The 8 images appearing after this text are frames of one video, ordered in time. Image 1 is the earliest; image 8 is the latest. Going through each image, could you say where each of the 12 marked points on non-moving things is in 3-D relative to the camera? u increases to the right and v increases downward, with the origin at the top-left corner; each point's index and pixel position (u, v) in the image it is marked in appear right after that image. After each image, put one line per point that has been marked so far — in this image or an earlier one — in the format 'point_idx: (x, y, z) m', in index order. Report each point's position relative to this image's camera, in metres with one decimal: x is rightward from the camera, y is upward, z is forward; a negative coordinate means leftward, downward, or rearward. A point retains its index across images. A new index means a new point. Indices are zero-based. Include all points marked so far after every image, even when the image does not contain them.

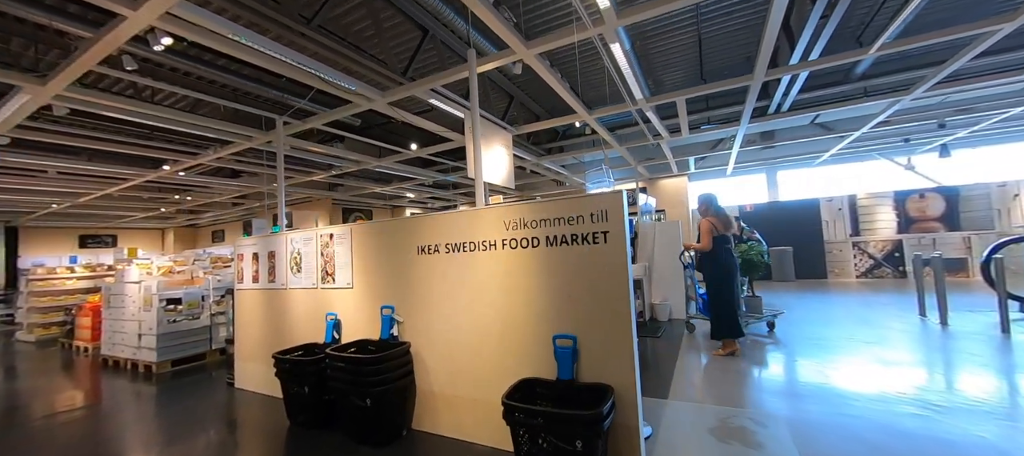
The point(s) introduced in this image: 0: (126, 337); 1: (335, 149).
0: (-4.9, -1.4, +5.1) m
1: (-2.6, +1.2, +5.9) m
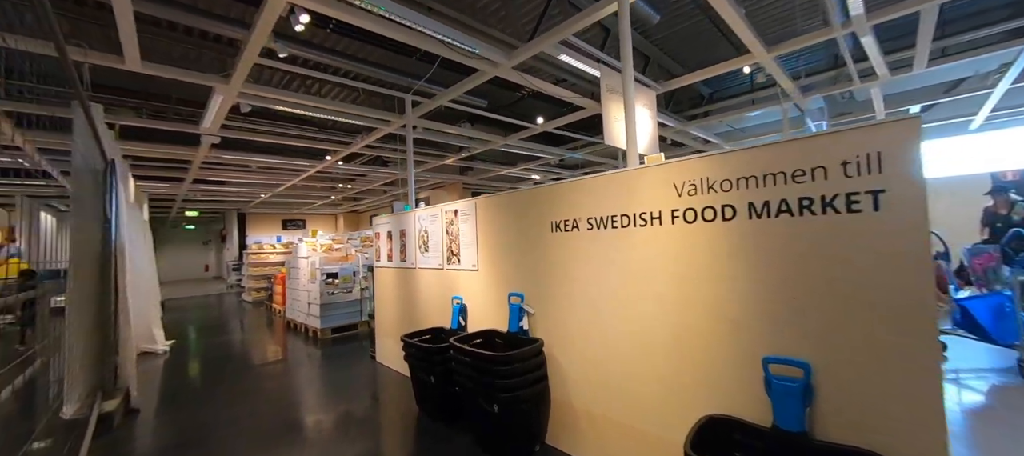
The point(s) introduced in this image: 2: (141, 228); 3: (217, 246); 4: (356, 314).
0: (-3.1, -1.1, +5.8) m
1: (-0.7, +1.5, +5.9) m
2: (-5.5, +0.1, +6.0) m
3: (-13.9, -0.9, +18.9) m
4: (-2.2, -1.2, +5.5) m
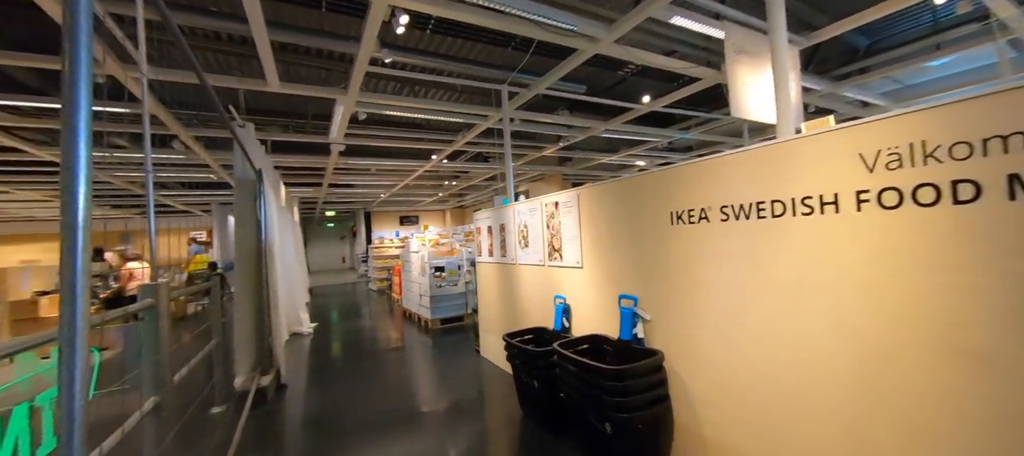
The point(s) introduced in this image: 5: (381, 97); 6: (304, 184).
0: (-1.6, -1.1, +6.2) m
1: (+0.7, +1.6, +5.6) m
2: (-3.9, +0.1, +7.0) m
3: (-8.8, -0.8, +21.5) m
4: (-0.7, -1.2, +5.7) m
5: (-1.6, +1.6, +4.8) m
6: (-5.1, +1.1, +9.7) m
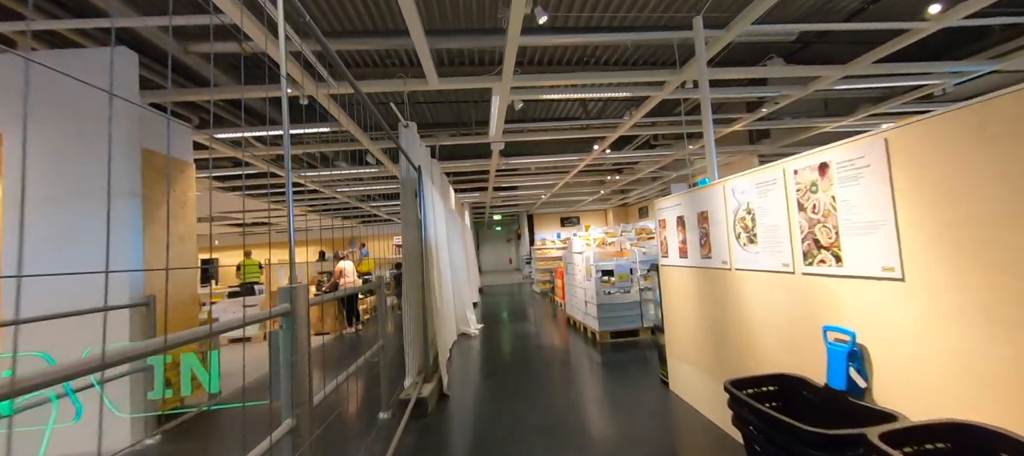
0: (+0.9, -1.0, +5.6) m
1: (+2.7, +1.6, +4.1) m
2: (-1.0, +0.1, +7.2) m
3: (+0.2, -0.9, +22.5) m
4: (+1.5, -1.1, +4.7) m
5: (+0.3, +1.6, +4.3) m
6: (-1.0, +1.0, +10.1) m
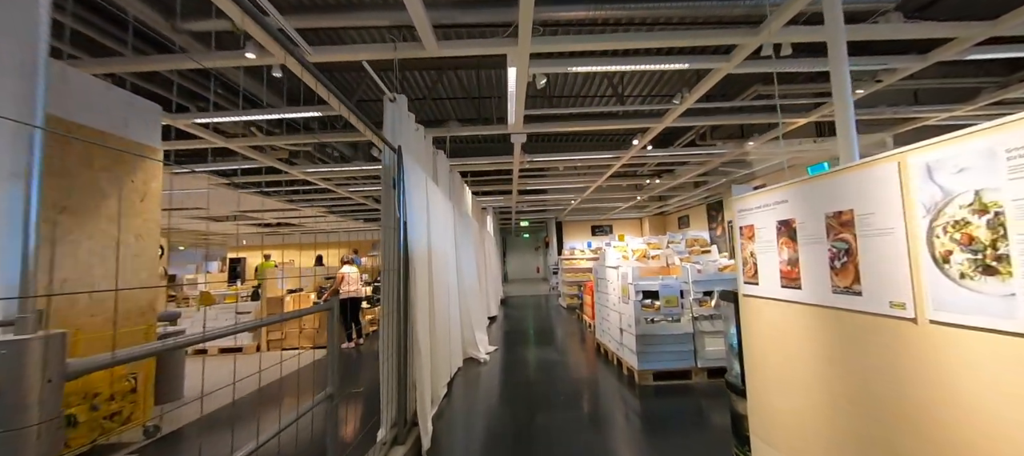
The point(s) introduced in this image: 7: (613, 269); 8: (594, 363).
0: (+1.1, -1.1, +4.5) m
1: (+2.9, +1.5, +3.0) m
2: (-0.6, 0.0, +6.3) m
3: (+1.7, -1.3, +21.4) m
4: (+1.6, -1.2, +3.6) m
5: (+0.4, +1.6, +3.4) m
6: (-0.4, +0.9, +9.3) m
7: (+1.1, -0.4, +4.3) m
8: (+1.0, -1.7, +4.9) m
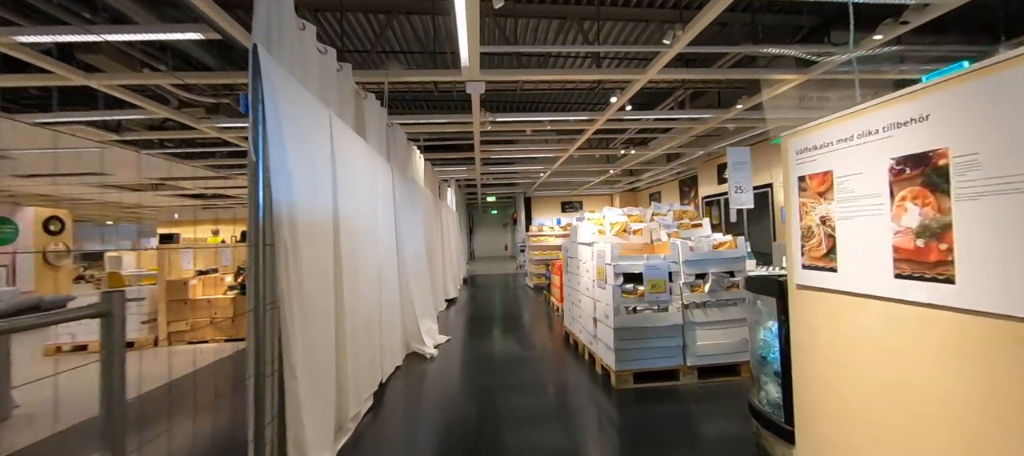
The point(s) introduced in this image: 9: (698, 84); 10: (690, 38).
0: (+0.7, -0.8, +3.8) m
1: (+2.5, +1.7, +2.3) m
2: (-1.2, +0.4, +5.4) m
3: (0.0, -0.1, +20.7) m
4: (+1.2, -1.0, +3.0) m
5: (+0.1, +1.8, +2.5) m
6: (-1.2, +1.4, +8.3) m
7: (+0.7, -0.2, +3.5) m
8: (+0.5, -1.3, +4.2) m
9: (+2.8, +2.2, +6.0) m
10: (+1.6, +1.7, +3.6) m
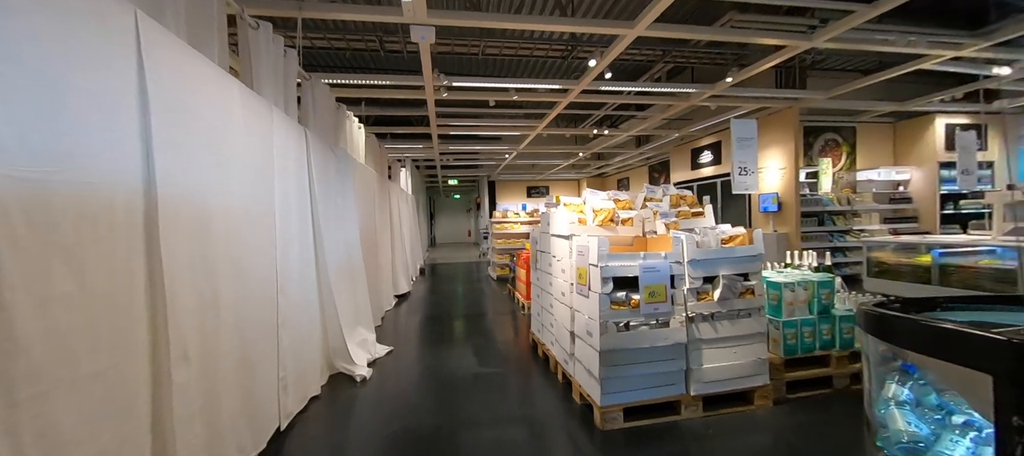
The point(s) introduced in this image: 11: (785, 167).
0: (+0.3, -0.7, +3.1) m
1: (+2.3, +1.8, +1.6) m
2: (-1.6, +0.5, +4.5) m
3: (-1.8, +0.7, +19.8) m
4: (+0.9, -0.9, +2.3) m
5: (-0.1, +1.8, +1.6) m
6: (-1.9, +1.7, +7.3) m
7: (+0.4, -0.1, +2.8) m
8: (+0.1, -1.2, +3.5) m
9: (+2.3, +2.3, +5.3) m
10: (+1.3, +1.8, +2.9) m
11: (+4.5, +1.0, +6.6) m
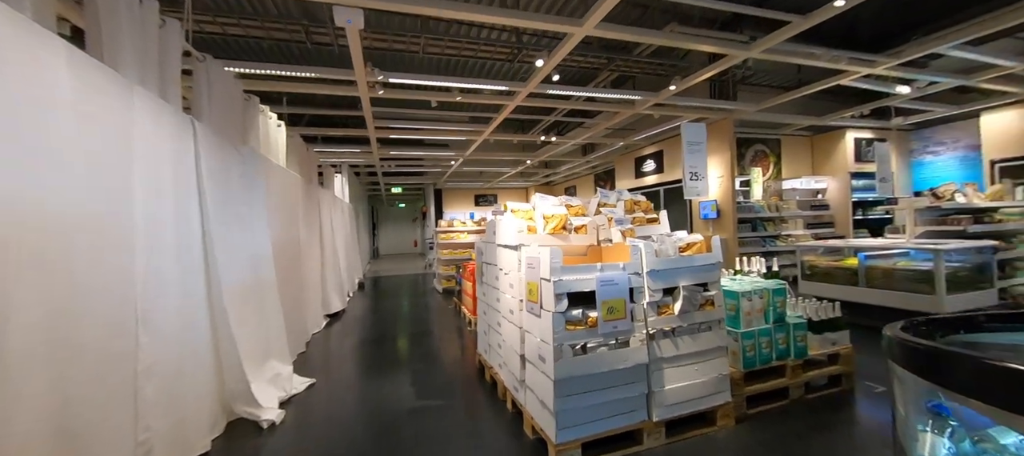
0: (-0.1, -0.8, +2.8) m
1: (+2.1, +1.7, +1.7) m
2: (-2.2, +0.4, +3.9) m
3: (-4.4, +0.2, +19.1) m
4: (+0.6, -0.9, +2.1) m
5: (-0.3, +1.8, +1.3) m
6: (-2.9, +1.5, +6.7) m
7: (0.0, -0.1, +2.5) m
8: (-0.3, -1.3, +3.1) m
9: (+1.5, +2.2, +5.3) m
10: (+0.9, +1.8, +2.8) m
11: (+3.6, +0.9, +6.8) m
